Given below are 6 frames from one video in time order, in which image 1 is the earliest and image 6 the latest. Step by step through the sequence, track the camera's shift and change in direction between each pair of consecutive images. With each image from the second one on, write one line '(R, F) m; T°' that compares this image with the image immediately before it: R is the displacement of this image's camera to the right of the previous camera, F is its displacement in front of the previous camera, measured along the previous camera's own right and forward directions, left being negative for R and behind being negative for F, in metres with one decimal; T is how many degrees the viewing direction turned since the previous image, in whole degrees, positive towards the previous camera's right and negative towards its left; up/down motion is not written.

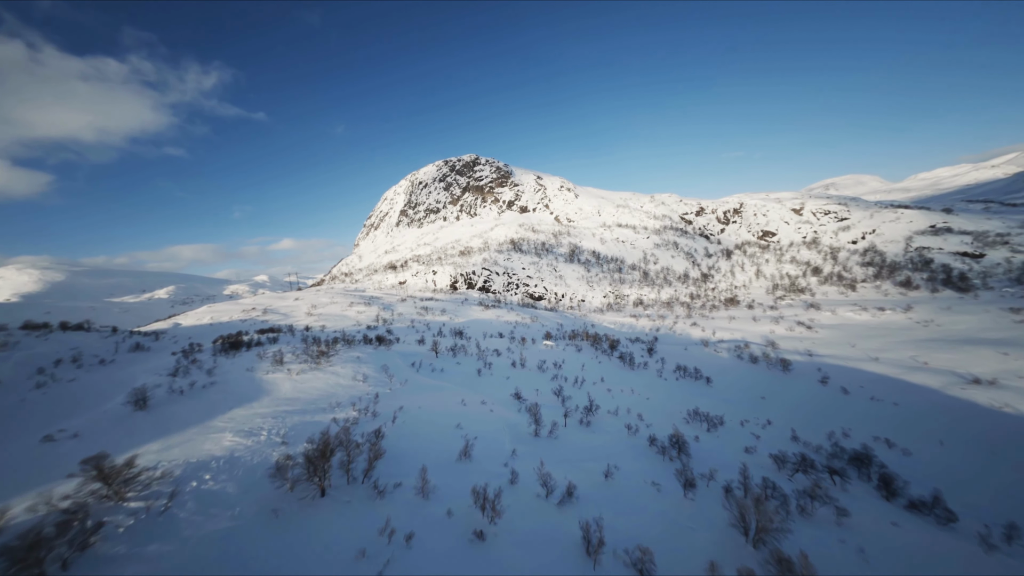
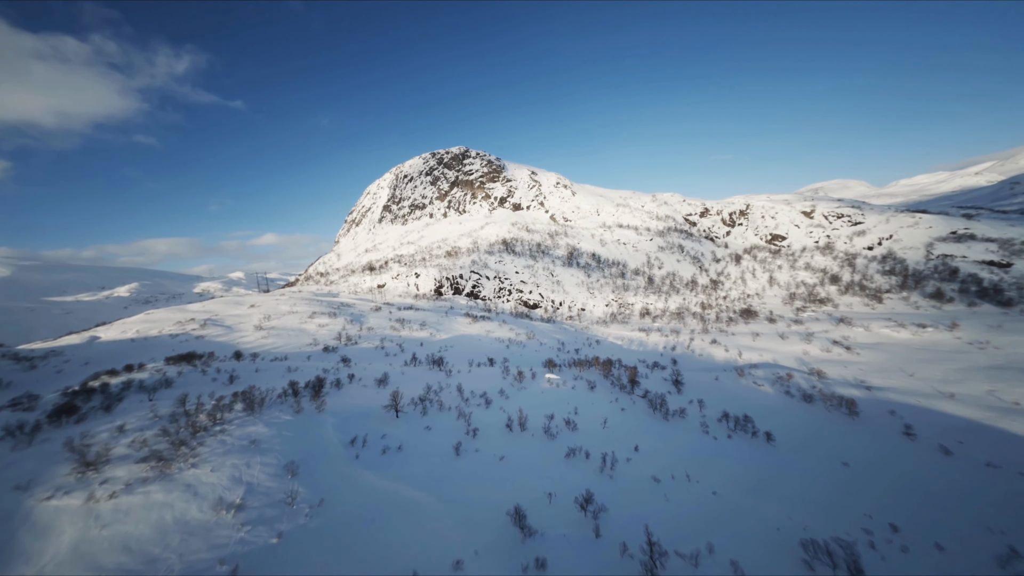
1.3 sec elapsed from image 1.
(-0.2, +3.8) m; +2°
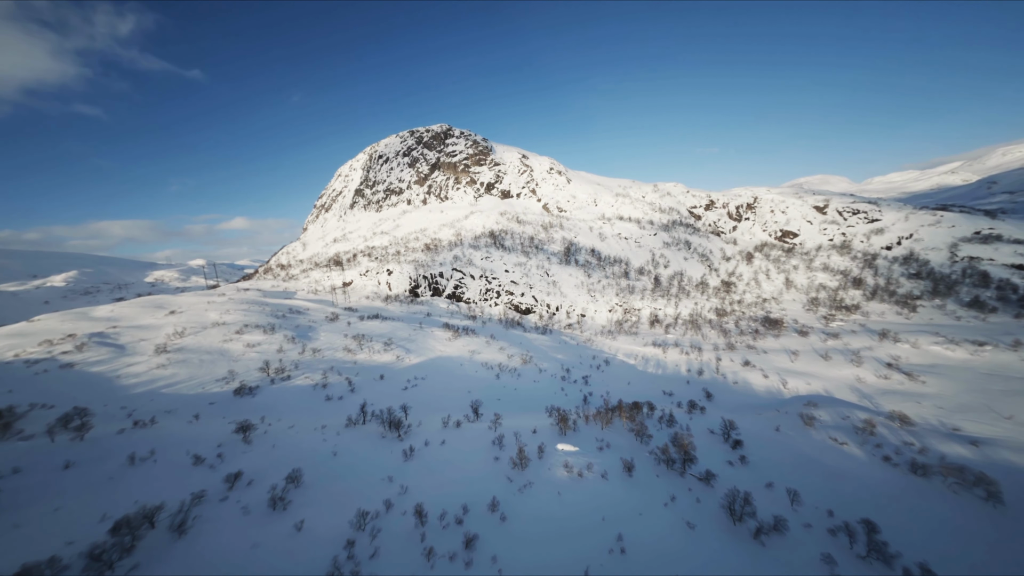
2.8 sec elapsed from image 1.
(-0.3, +4.6) m; +3°
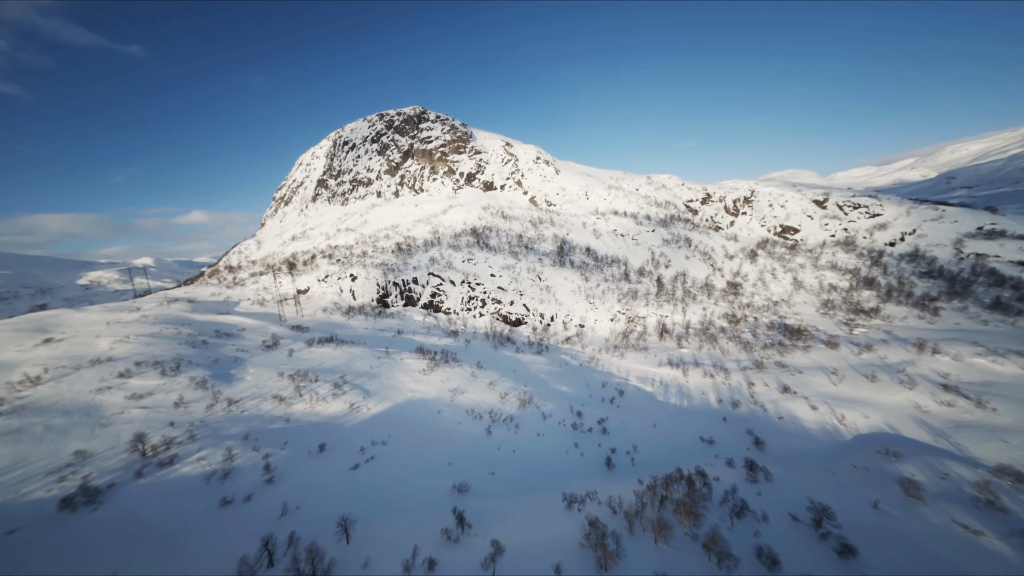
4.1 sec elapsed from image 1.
(-0.4, +3.9) m; +4°
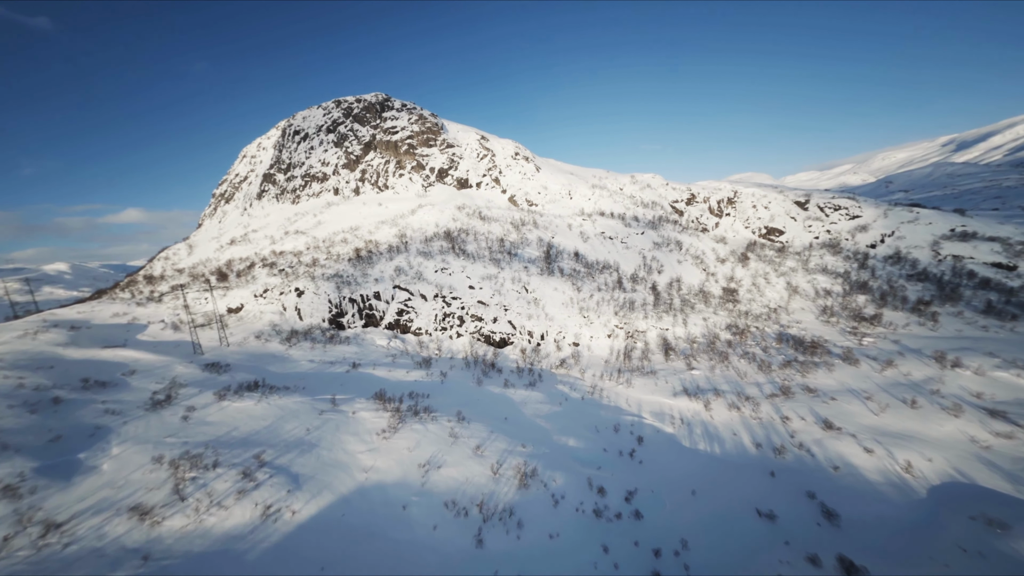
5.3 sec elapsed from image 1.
(-0.6, +3.5) m; +5°
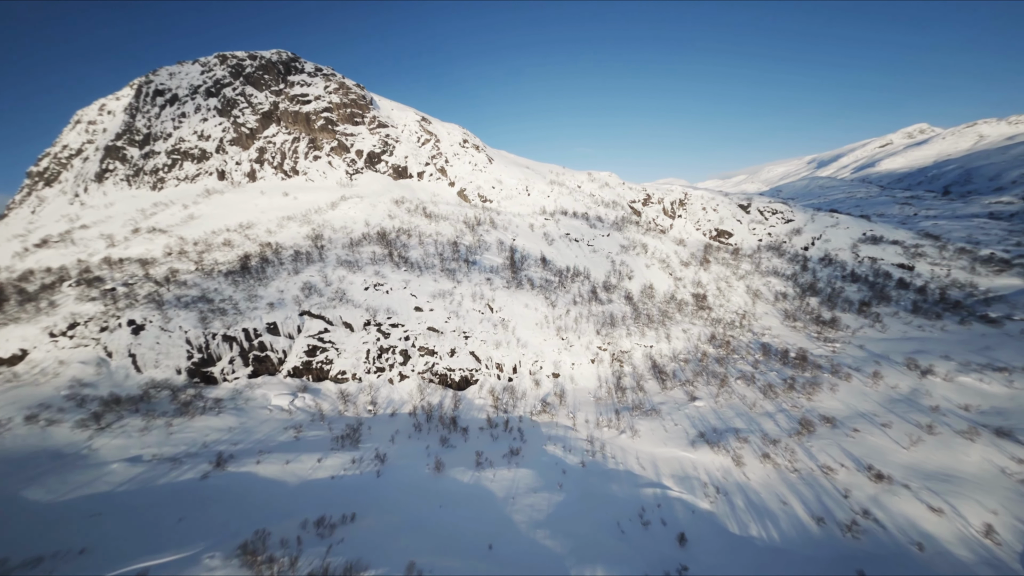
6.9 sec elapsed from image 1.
(-0.9, +4.7) m; +11°
